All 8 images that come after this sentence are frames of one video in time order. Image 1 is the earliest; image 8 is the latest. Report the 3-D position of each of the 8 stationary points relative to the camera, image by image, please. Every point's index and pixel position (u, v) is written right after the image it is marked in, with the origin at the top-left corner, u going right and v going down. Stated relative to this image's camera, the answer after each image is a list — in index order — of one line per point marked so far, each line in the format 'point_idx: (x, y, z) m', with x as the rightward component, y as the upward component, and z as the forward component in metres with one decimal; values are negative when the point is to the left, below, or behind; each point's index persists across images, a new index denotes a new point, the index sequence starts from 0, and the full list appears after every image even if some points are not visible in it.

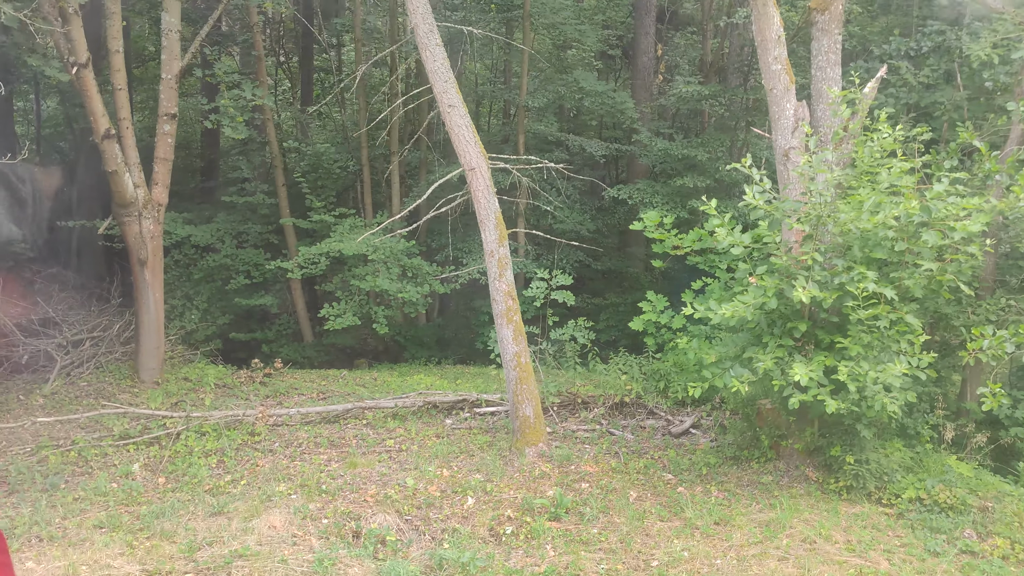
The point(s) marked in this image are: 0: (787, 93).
0: (+1.7, +1.2, +5.5) m
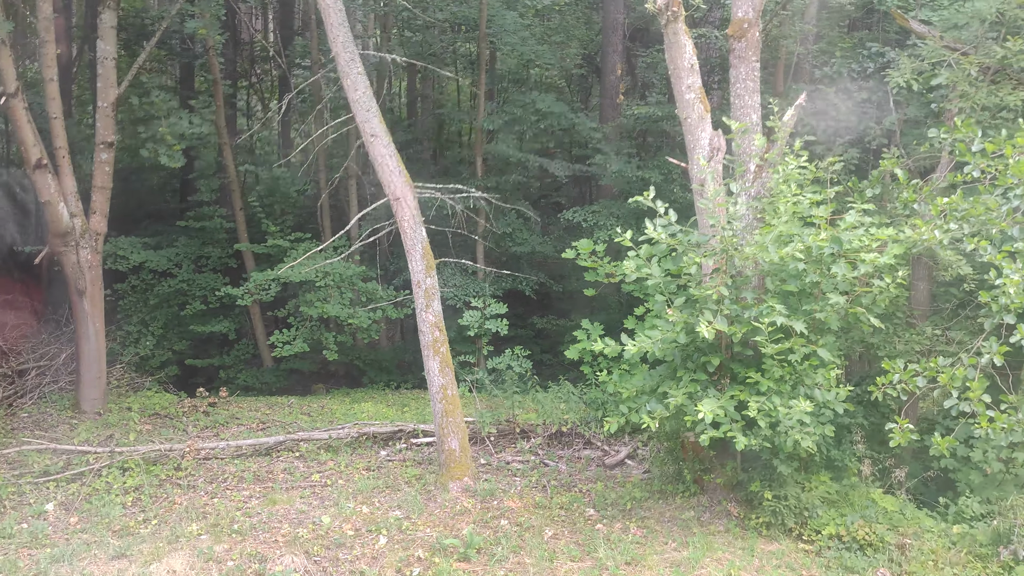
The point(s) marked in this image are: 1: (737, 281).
0: (+1.2, +1.0, +5.4) m
1: (+1.3, 0.0, +5.1) m
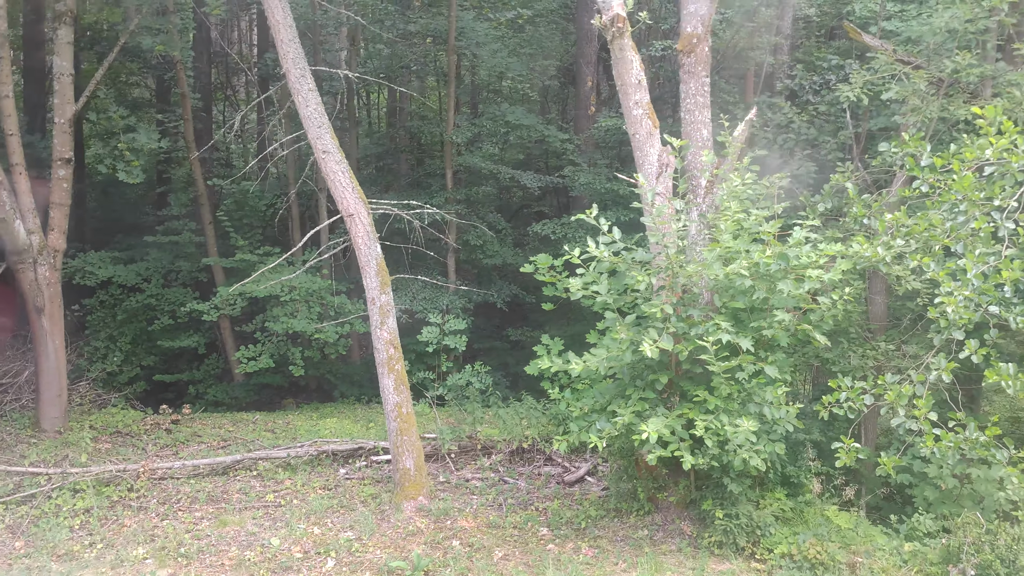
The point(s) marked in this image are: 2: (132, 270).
0: (+0.8, +0.9, +5.4) m
1: (+1.0, -0.1, +5.0) m
2: (-4.9, +0.2, +11.3) m
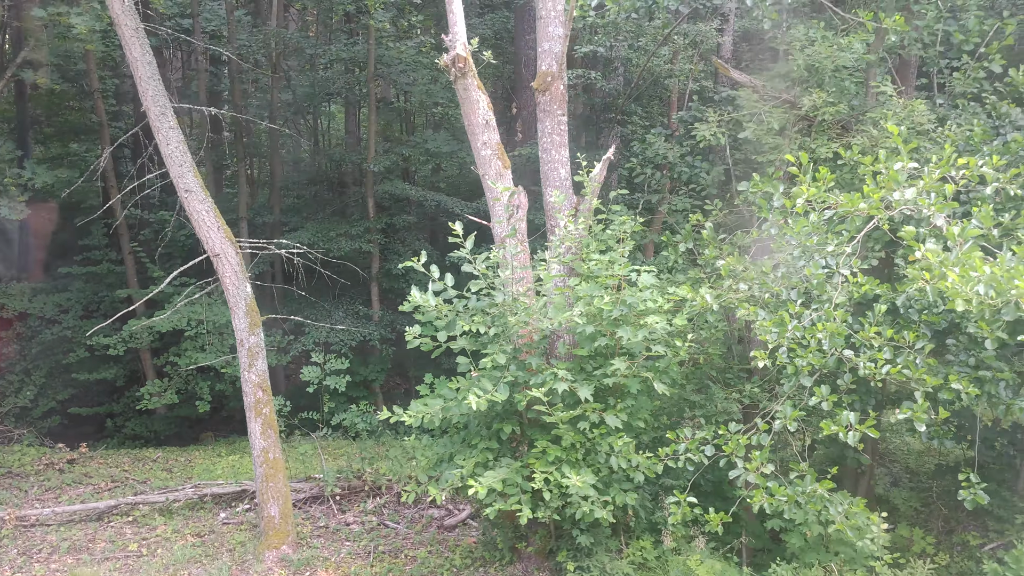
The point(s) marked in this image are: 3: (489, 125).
0: (-0.1, +0.7, +5.2) m
1: (+0.1, -0.3, +4.9) m
2: (-5.9, -0.2, +11.1) m
3: (-0.1, +1.0, +5.2) m
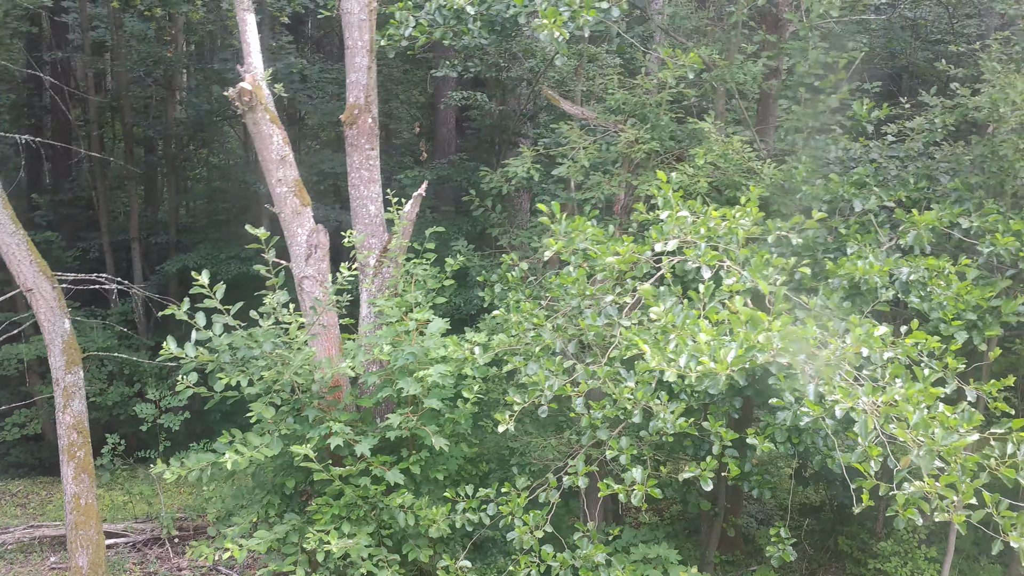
0: (-1.2, +0.4, +5.0) m
1: (-1.1, -0.6, +4.6) m
2: (-7.1, -0.4, +10.7) m
3: (-1.3, +0.7, +4.9) m
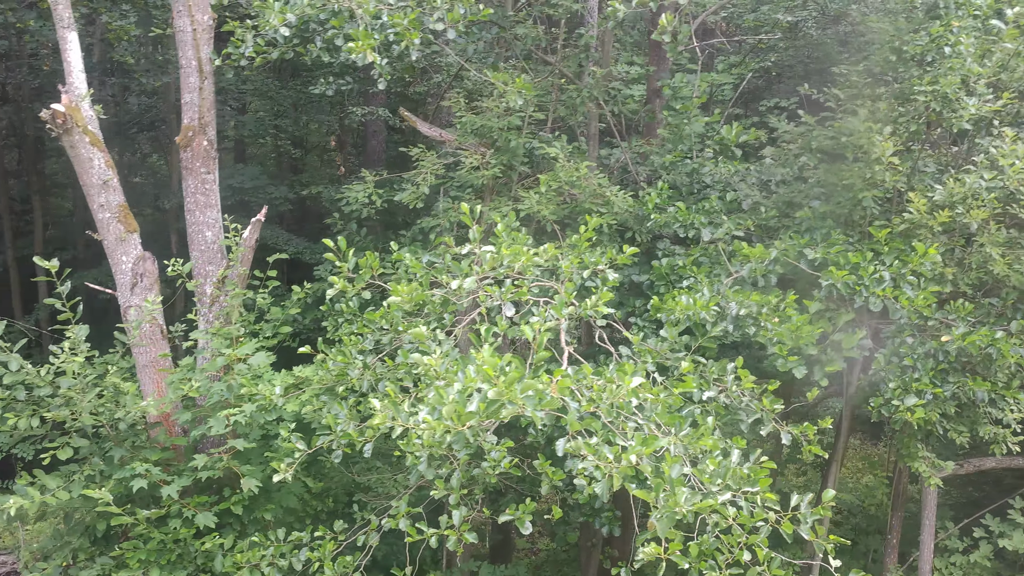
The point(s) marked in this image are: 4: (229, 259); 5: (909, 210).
0: (-2.1, +0.2, +4.8) m
1: (-2.0, -0.7, +4.4) m
2: (-8.2, -0.6, +10.4) m
3: (-2.2, +0.5, +4.7) m
4: (-1.6, +0.2, +5.1) m
5: (+2.1, +0.4, +4.7) m
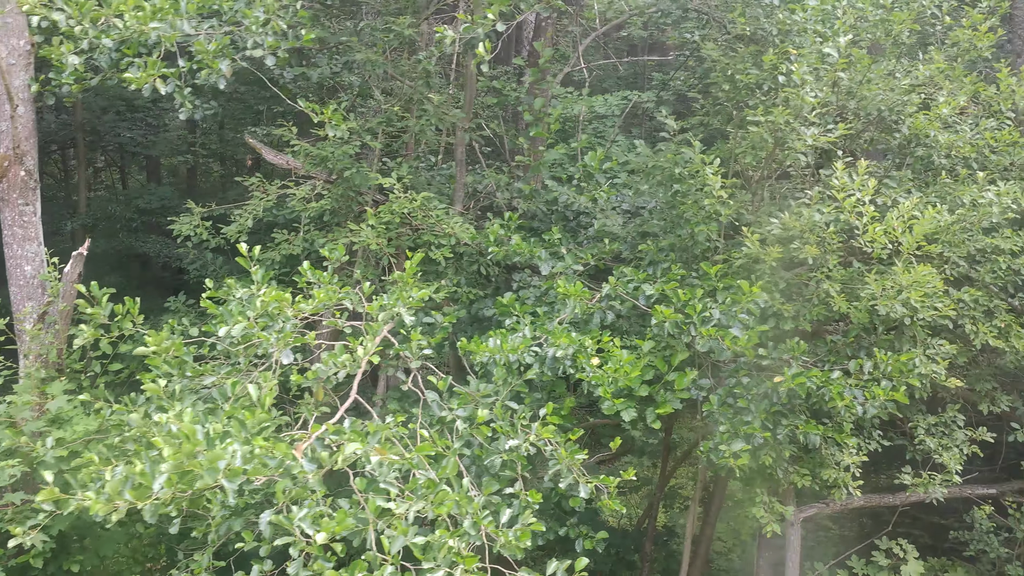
0: (-3.0, 0.0, +4.5) m
1: (-2.9, -0.9, +4.1) m
2: (-9.1, -0.9, +10.0) m
3: (-3.1, +0.3, +4.5) m
4: (-2.5, 0.0, +4.9) m
5: (+1.2, +0.2, +4.5) m
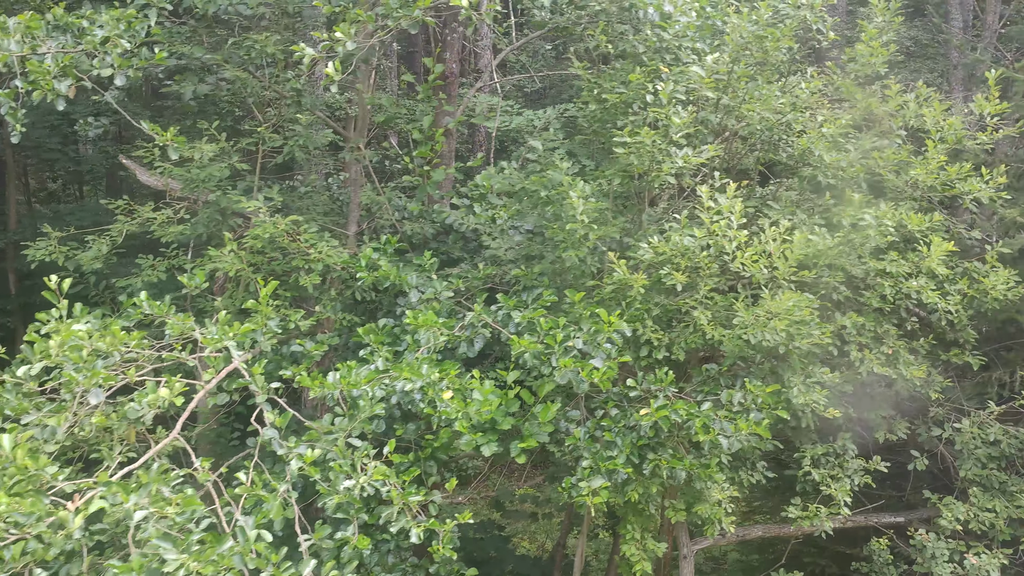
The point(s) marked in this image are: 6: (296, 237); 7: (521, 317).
0: (-3.7, -0.1, +4.3) m
1: (-3.5, -1.1, +3.9) m
2: (-9.9, -1.1, +9.8) m
3: (-3.8, +0.2, +4.3) m
4: (-3.2, -0.2, +4.7) m
5: (+0.5, +0.1, +4.3) m
6: (-1.2, +0.3, +4.7) m
7: (0.0, -0.1, +4.2) m
